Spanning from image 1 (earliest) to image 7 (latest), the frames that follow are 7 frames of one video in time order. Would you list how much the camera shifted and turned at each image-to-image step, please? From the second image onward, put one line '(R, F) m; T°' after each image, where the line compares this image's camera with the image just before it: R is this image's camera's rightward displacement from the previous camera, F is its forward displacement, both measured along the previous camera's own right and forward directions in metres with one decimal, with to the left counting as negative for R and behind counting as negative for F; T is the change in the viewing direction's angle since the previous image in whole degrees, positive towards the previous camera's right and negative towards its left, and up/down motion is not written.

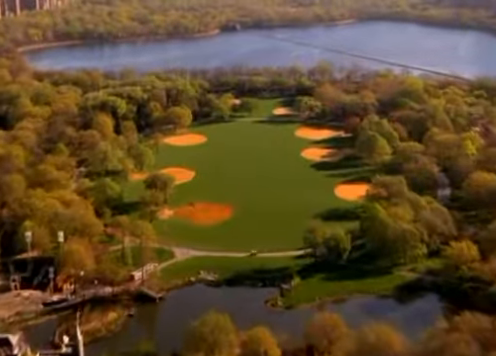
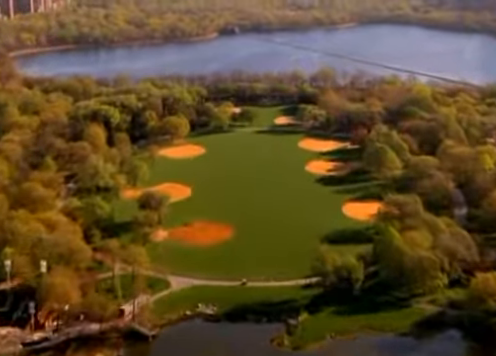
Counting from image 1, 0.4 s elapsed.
(-0.1, +2.5) m; 0°
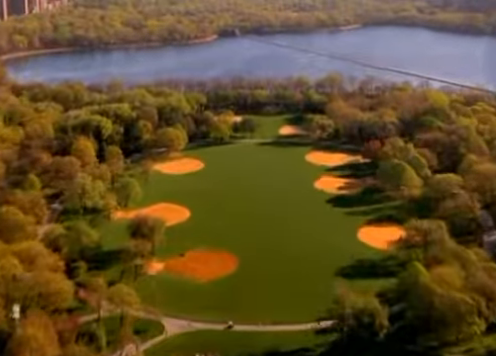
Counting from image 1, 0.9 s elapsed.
(-0.2, +3.3) m; 0°
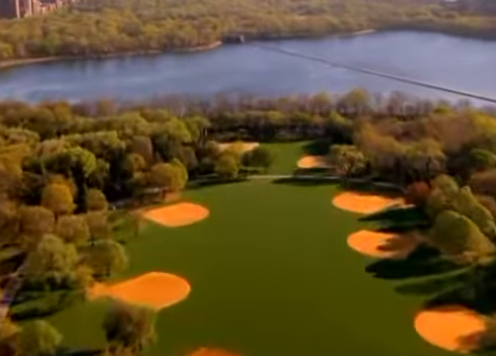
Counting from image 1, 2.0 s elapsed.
(-0.5, +7.4) m; 0°
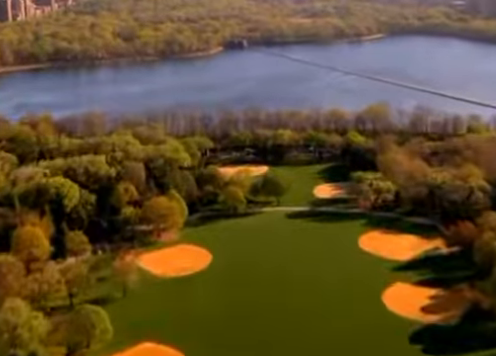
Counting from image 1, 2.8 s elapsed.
(-0.4, +5.0) m; 0°
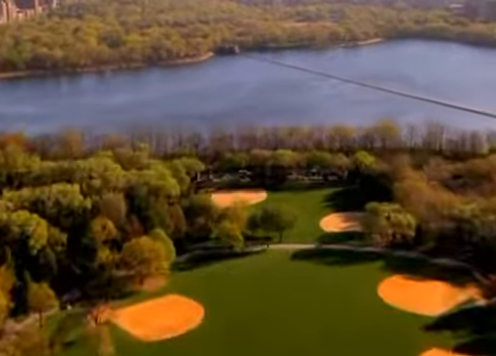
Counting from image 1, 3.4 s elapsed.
(-0.3, +4.2) m; +1°
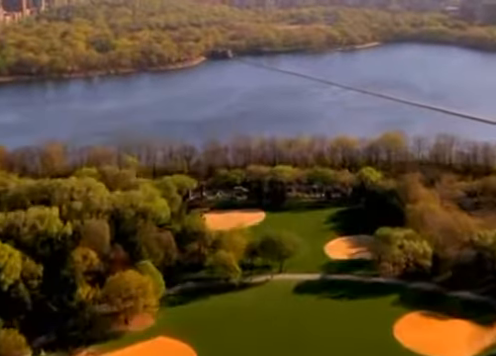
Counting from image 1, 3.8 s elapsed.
(-0.2, +2.6) m; +1°
